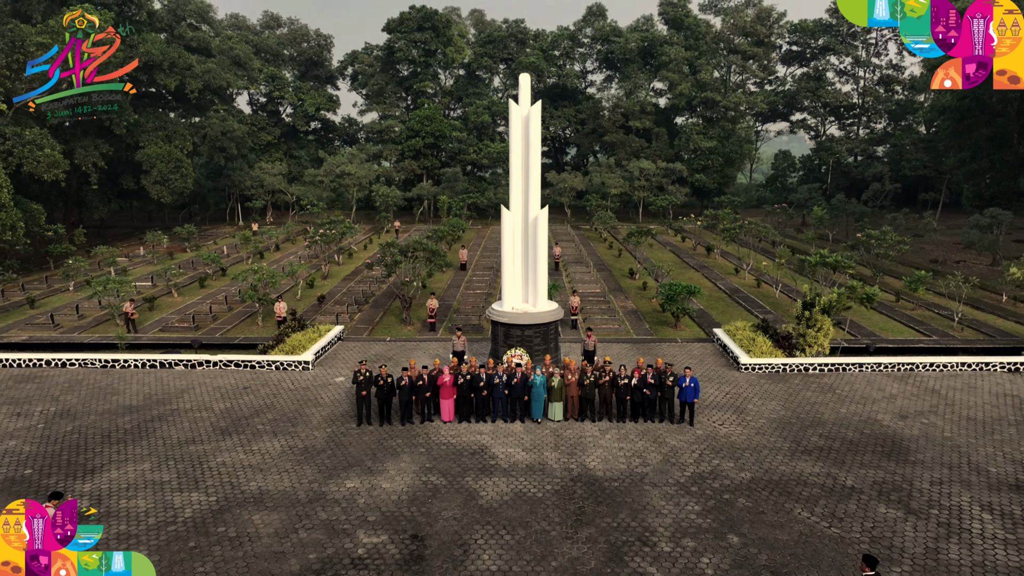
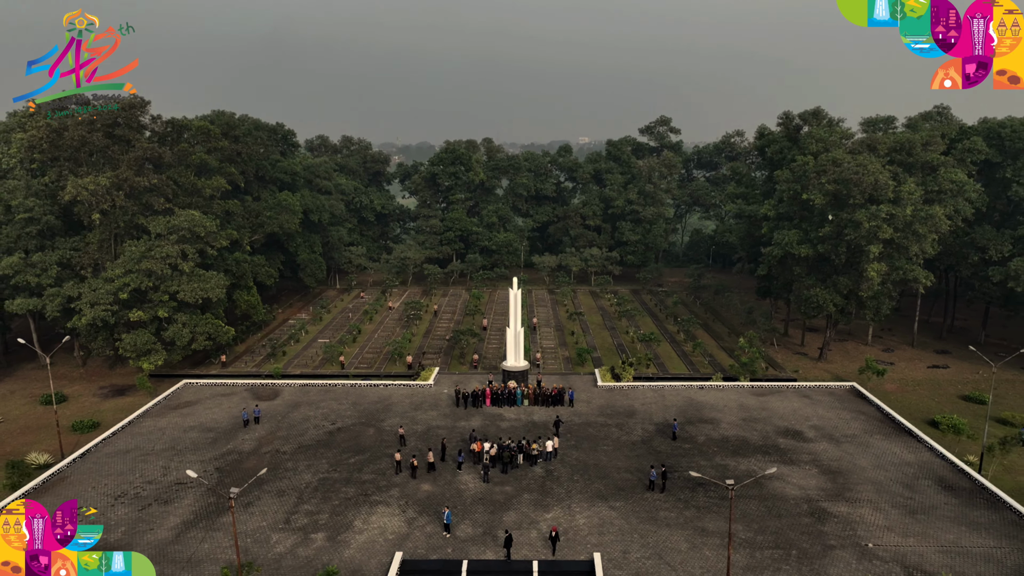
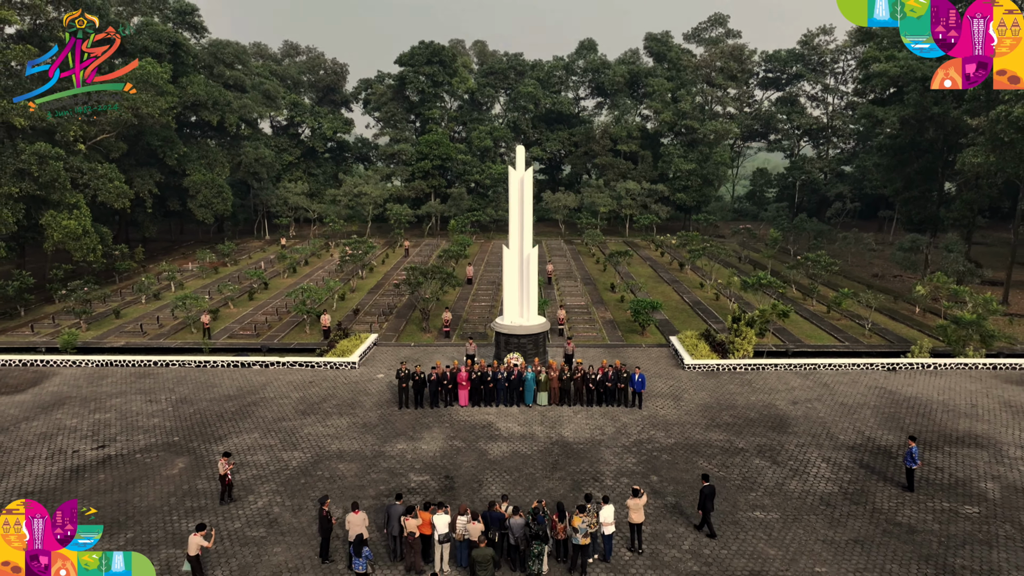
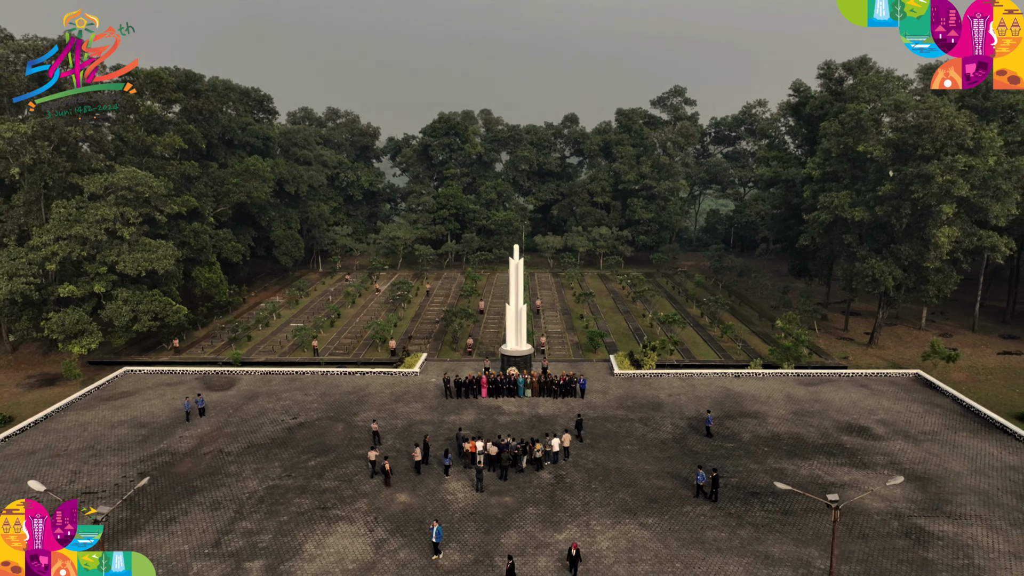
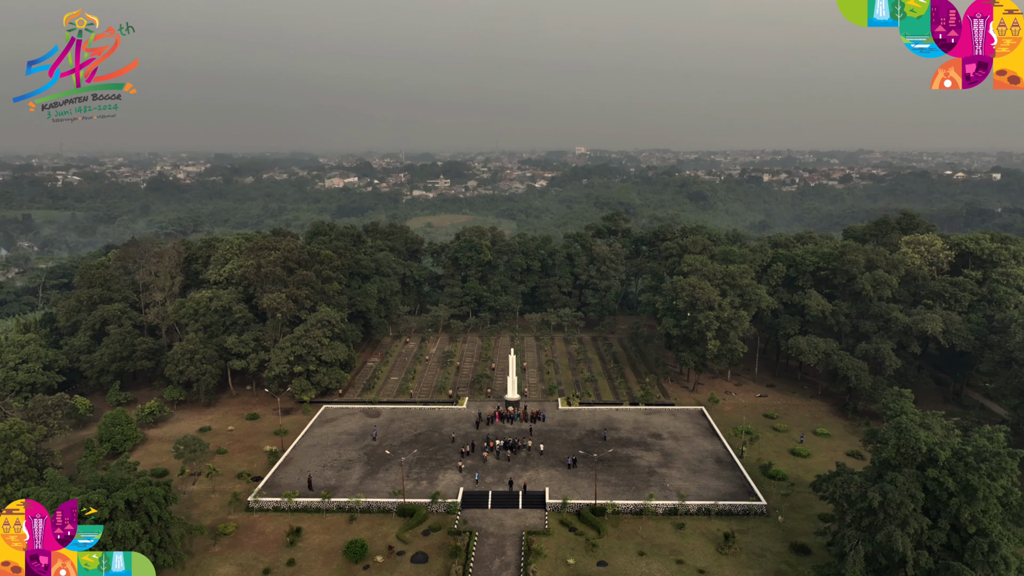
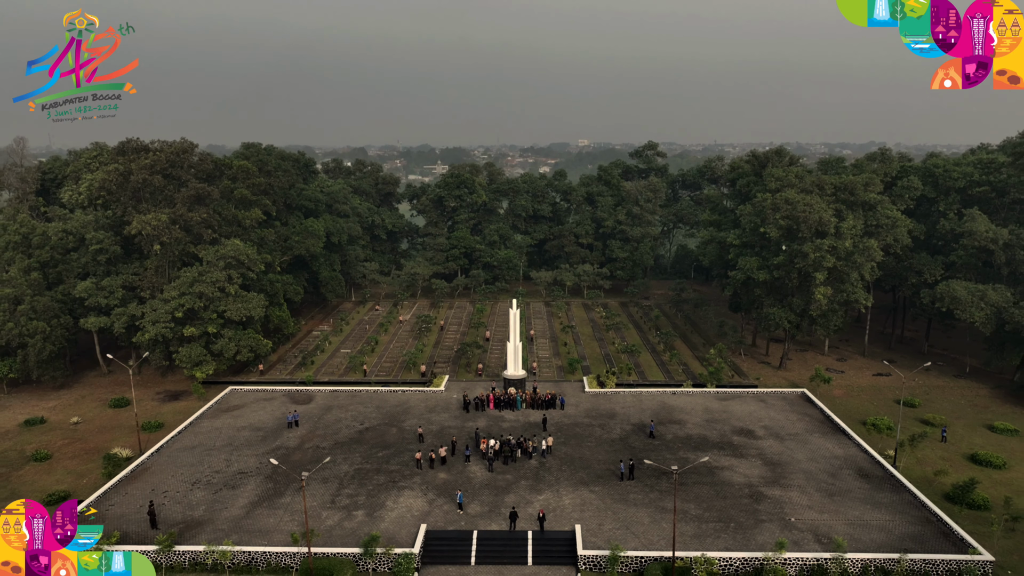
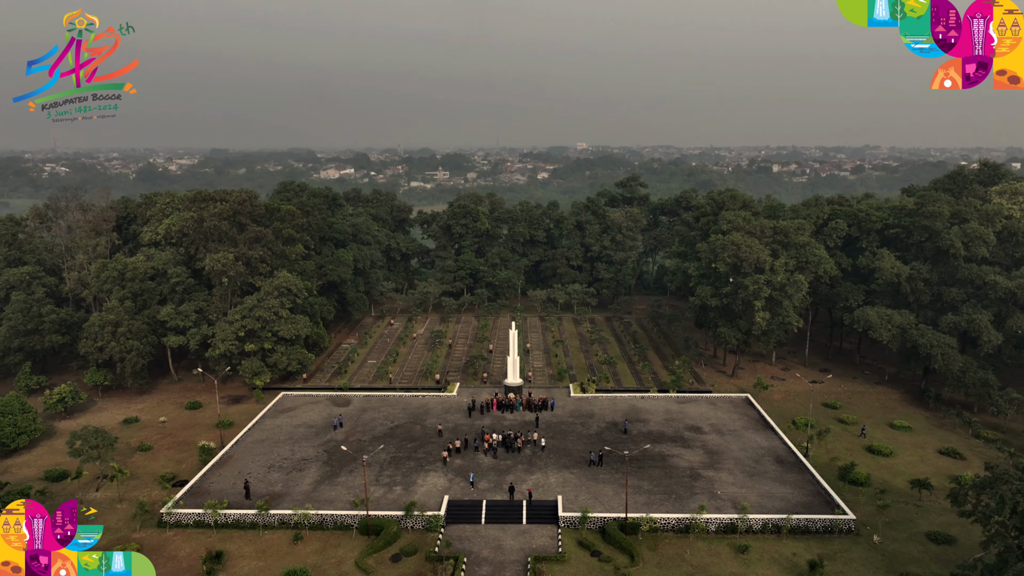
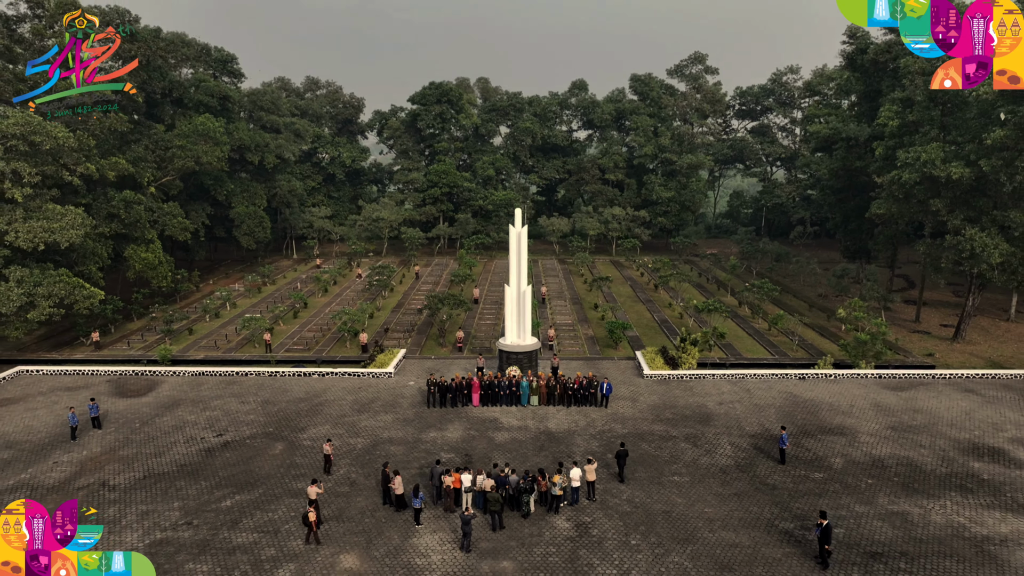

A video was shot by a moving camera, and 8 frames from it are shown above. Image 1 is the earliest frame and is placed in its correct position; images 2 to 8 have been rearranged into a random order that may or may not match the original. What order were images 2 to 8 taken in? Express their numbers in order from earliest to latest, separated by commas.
3, 8, 4, 2, 6, 7, 5
